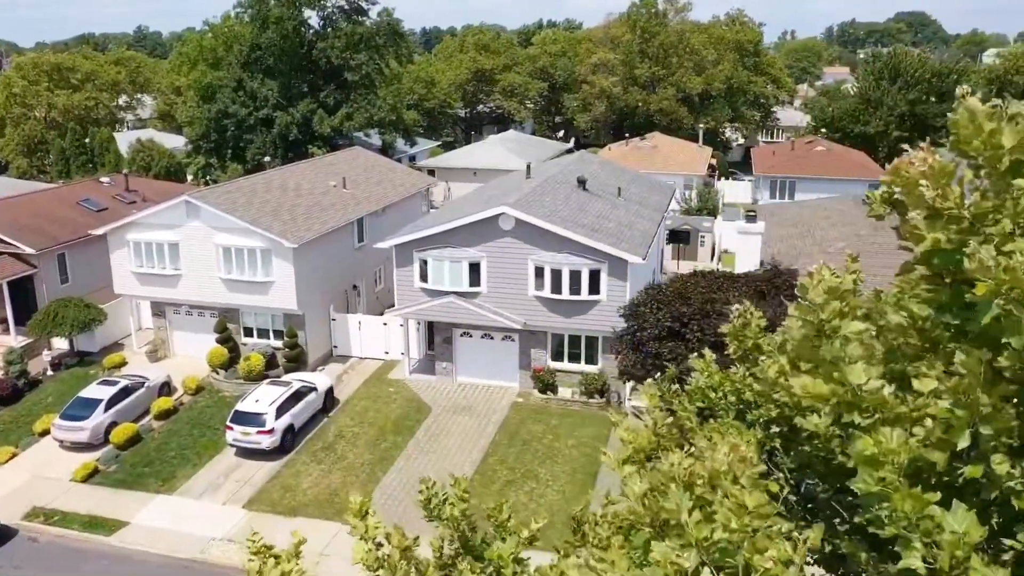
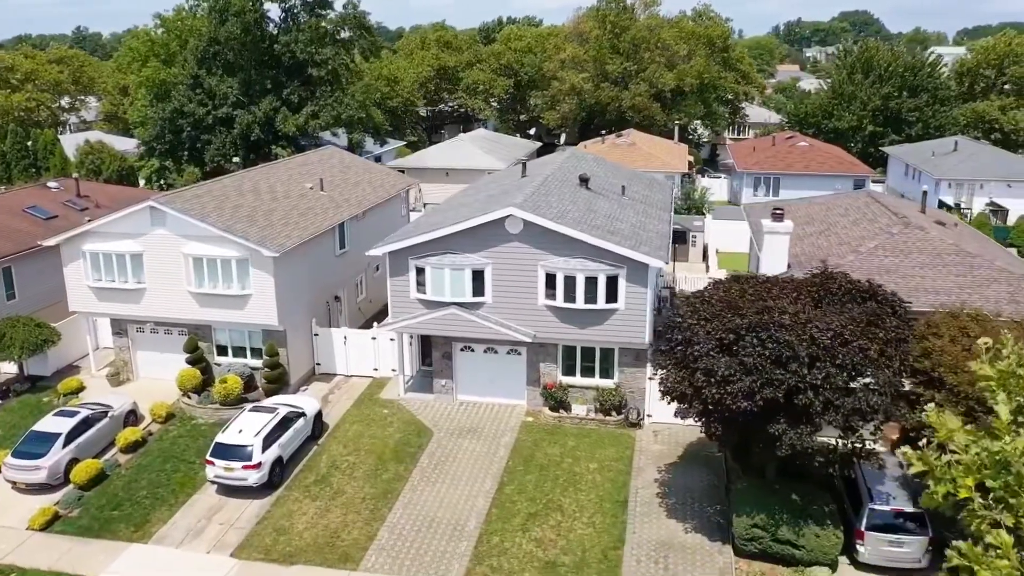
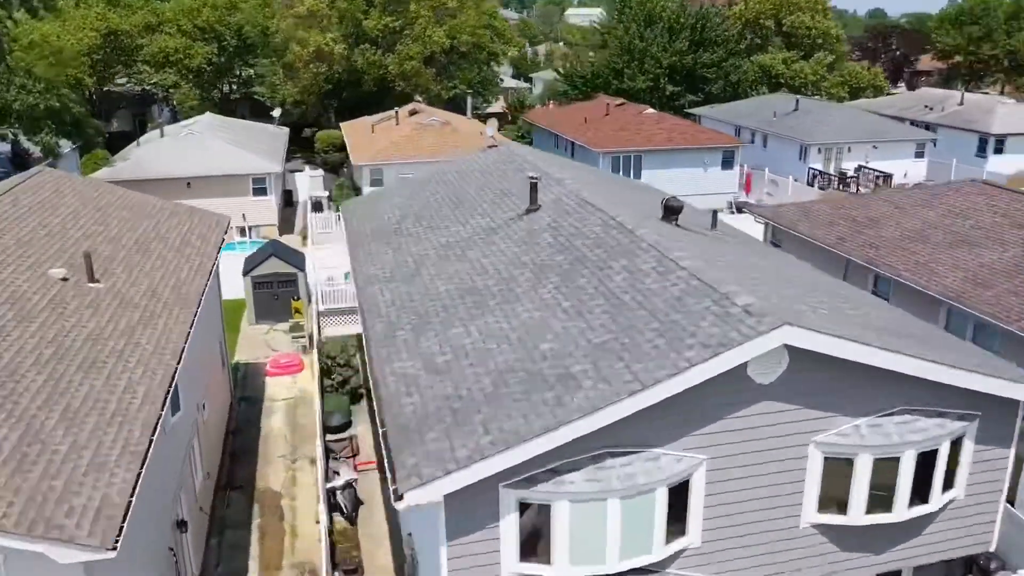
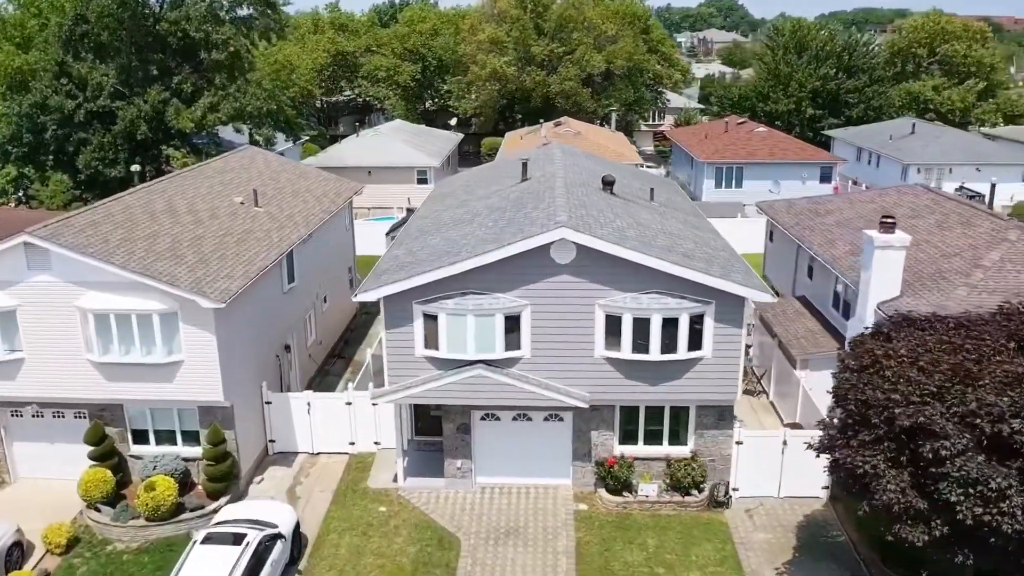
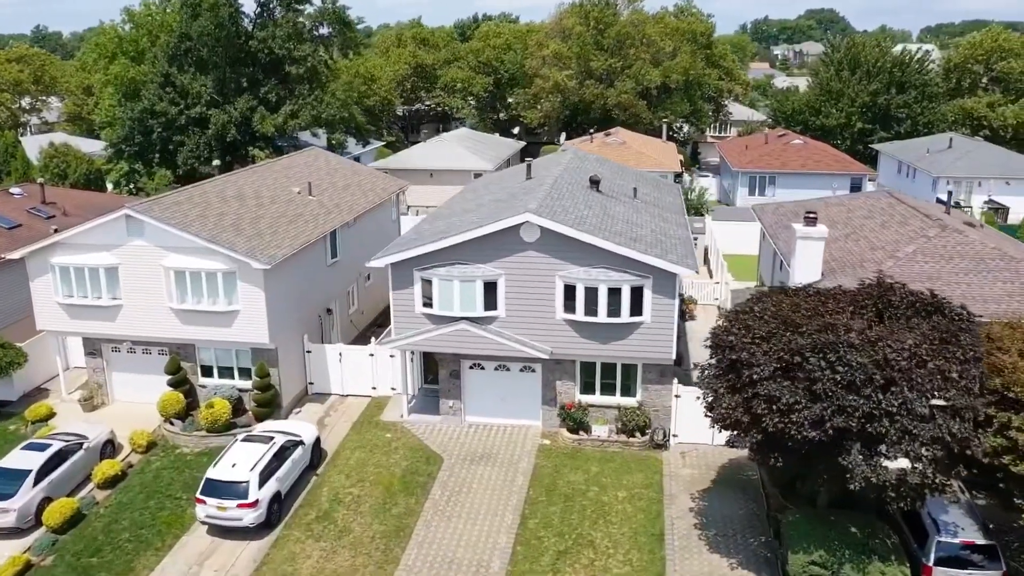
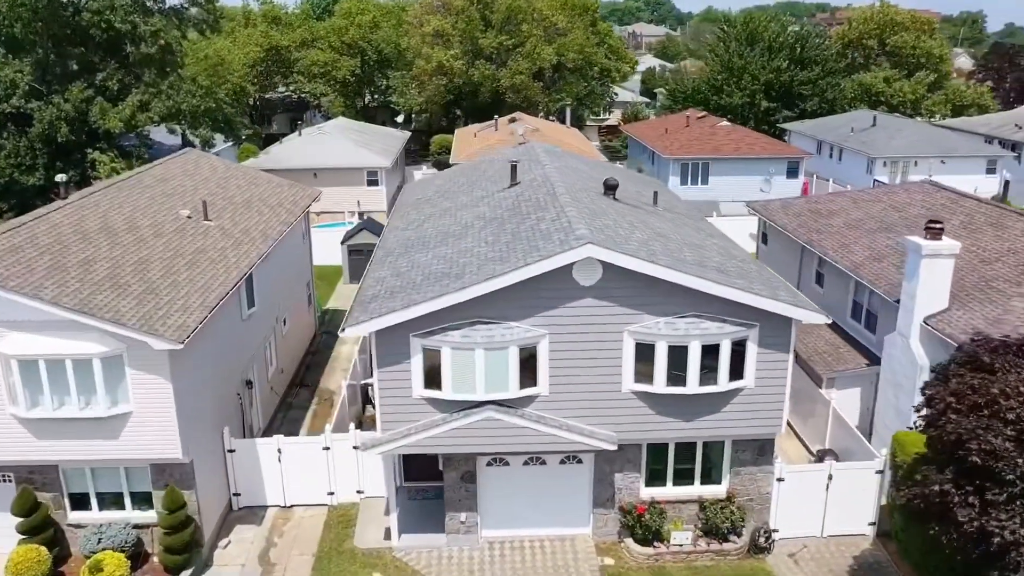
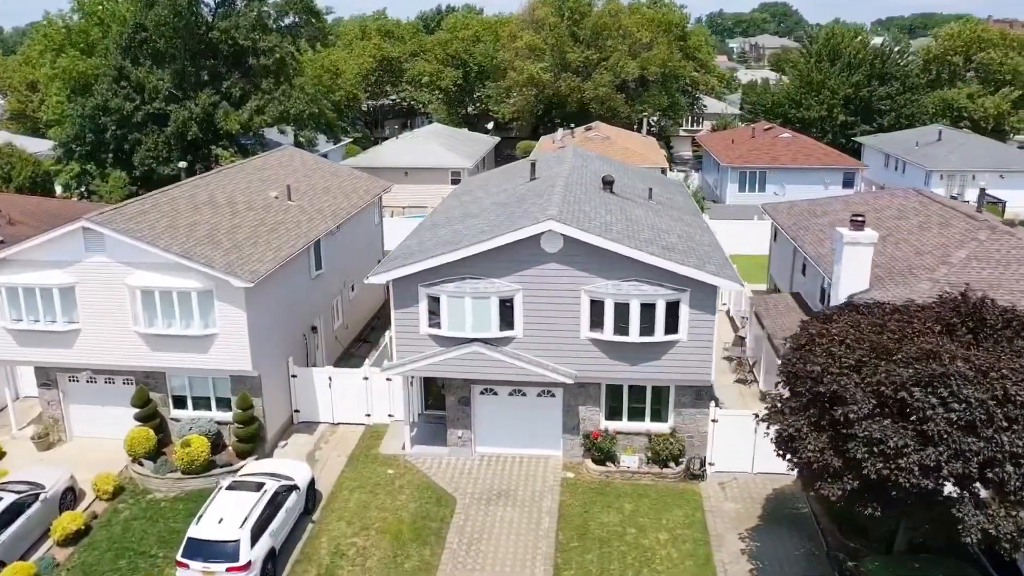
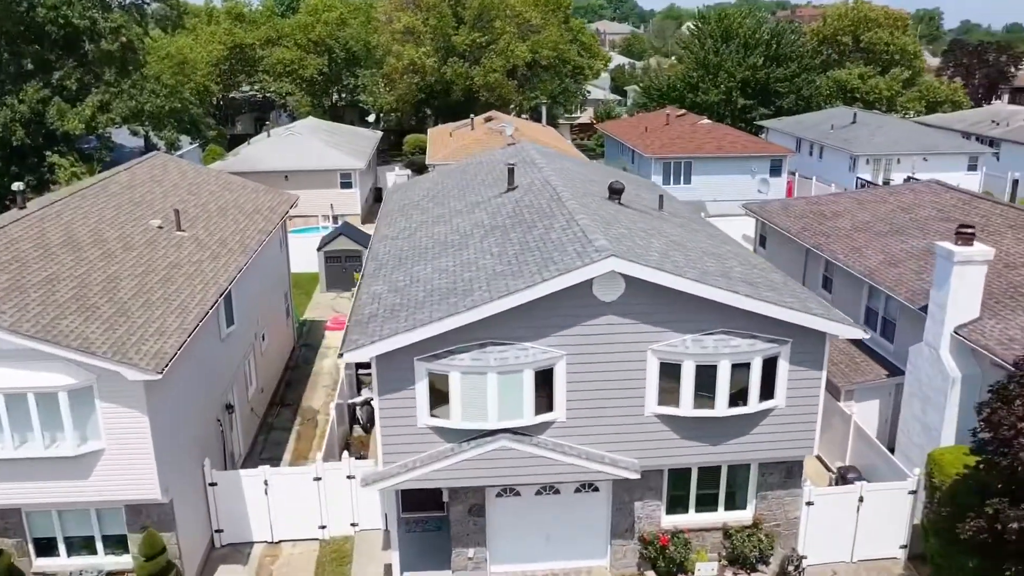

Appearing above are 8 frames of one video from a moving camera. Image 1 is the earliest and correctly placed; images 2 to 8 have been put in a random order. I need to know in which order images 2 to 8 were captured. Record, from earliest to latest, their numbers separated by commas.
2, 5, 7, 4, 6, 8, 3
